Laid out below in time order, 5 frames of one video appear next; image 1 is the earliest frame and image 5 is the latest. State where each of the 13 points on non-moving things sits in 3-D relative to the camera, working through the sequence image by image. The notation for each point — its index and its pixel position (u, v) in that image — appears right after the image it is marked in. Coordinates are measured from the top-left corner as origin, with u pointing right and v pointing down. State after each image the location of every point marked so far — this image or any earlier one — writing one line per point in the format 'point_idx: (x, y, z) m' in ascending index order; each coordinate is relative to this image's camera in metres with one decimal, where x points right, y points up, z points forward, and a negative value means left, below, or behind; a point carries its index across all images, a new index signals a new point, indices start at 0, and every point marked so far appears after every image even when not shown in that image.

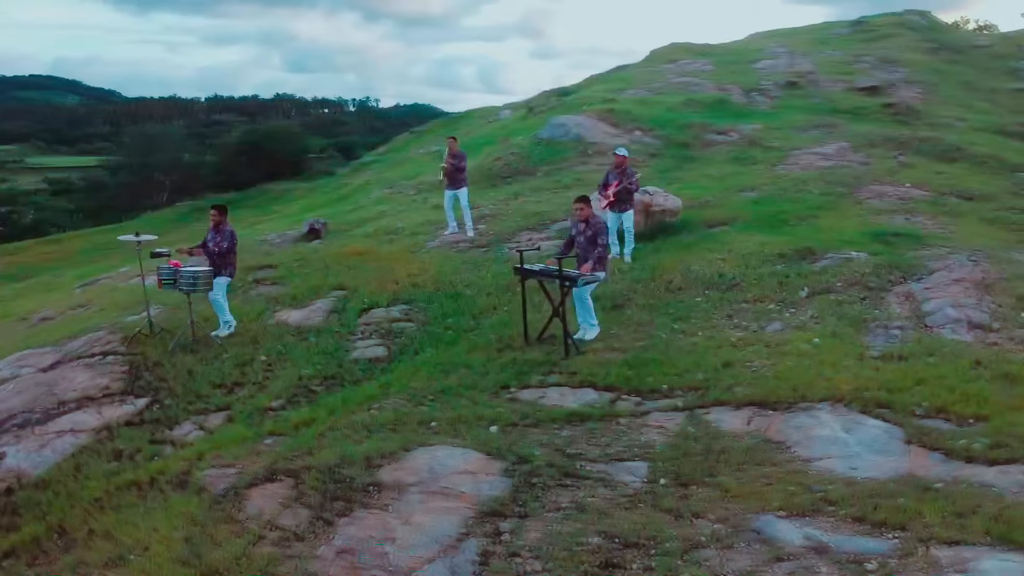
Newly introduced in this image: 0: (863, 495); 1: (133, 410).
0: (+2.7, -1.6, +6.2) m
1: (-4.0, -1.3, +8.4) m
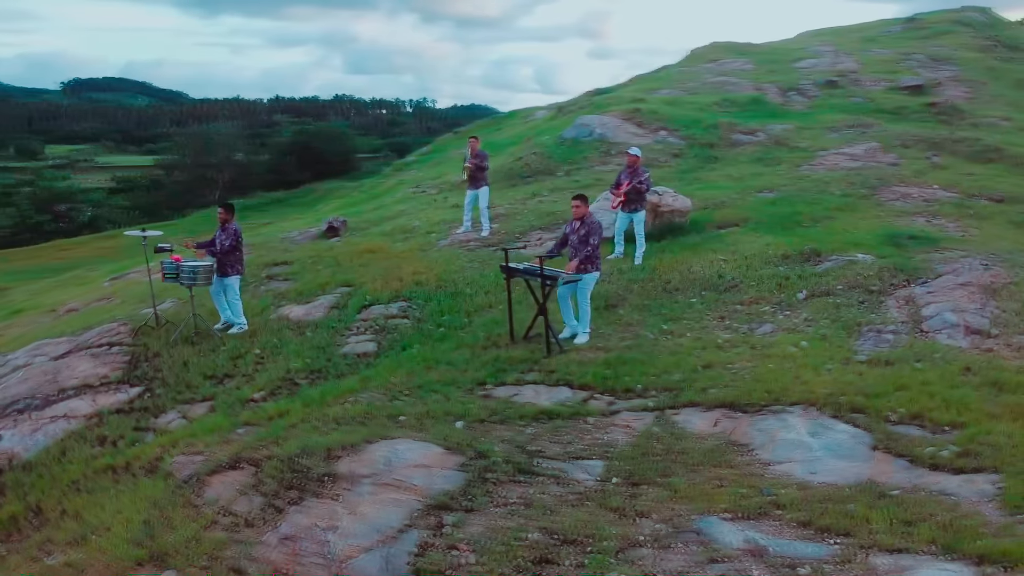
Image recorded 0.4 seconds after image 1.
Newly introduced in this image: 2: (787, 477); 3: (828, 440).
0: (+2.3, -1.6, +6.1) m
1: (-4.2, -1.2, +8.8) m
2: (+2.2, -1.5, +6.5) m
3: (+2.7, -1.3, +7.0) m
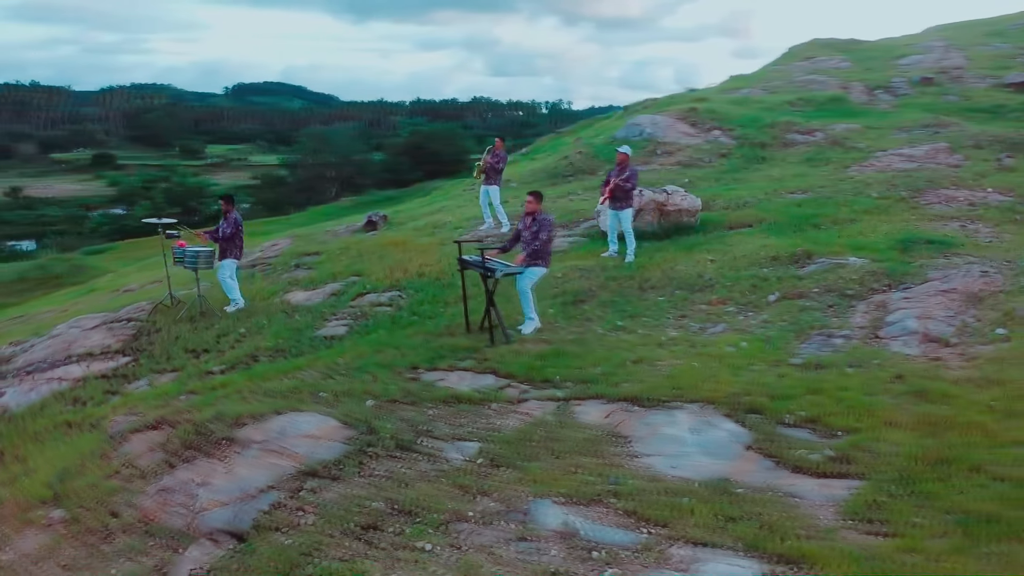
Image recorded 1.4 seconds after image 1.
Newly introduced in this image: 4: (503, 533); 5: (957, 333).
0: (+1.1, -1.6, +6.2) m
1: (-4.9, -1.0, +9.9) m
2: (+1.1, -1.5, +6.6) m
3: (+1.7, -1.3, +7.0) m
4: (-0.1, -1.8, +5.8) m
5: (+4.8, -0.5, +8.8) m
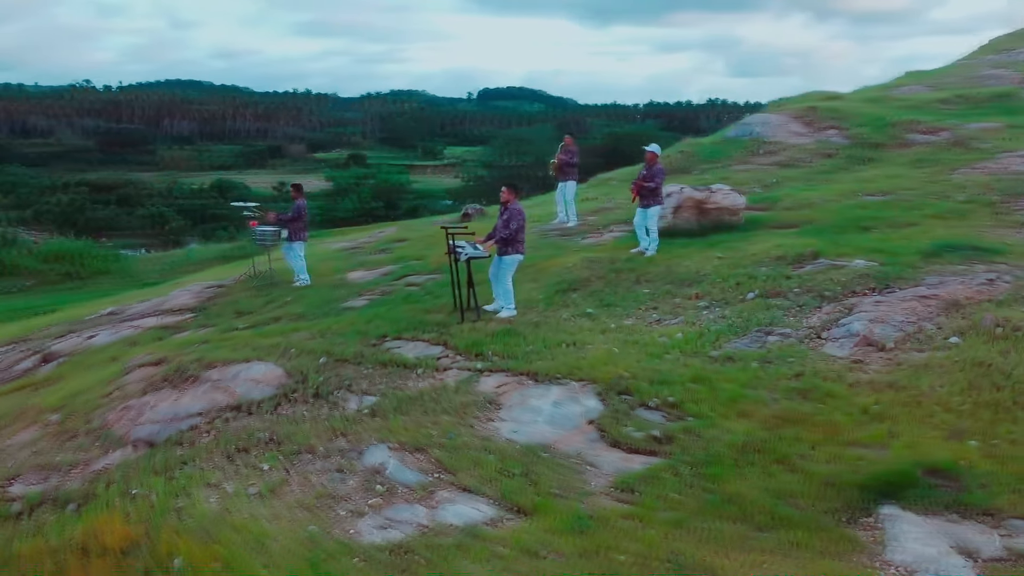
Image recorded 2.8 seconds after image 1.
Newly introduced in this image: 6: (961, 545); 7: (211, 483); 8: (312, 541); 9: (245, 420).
0: (-0.3, -1.4, +6.9) m
1: (-5.0, -0.5, +12.1) m
2: (-0.2, -1.3, +7.3) m
3: (+0.5, -1.1, +7.5) m
4: (-1.6, -1.5, +6.8) m
5: (+4.0, -0.5, +8.3) m
6: (+2.8, -1.6, +5.0) m
7: (-2.5, -1.6, +6.6) m
8: (-1.4, -1.7, +5.5) m
9: (-2.6, -1.3, +8.0) m
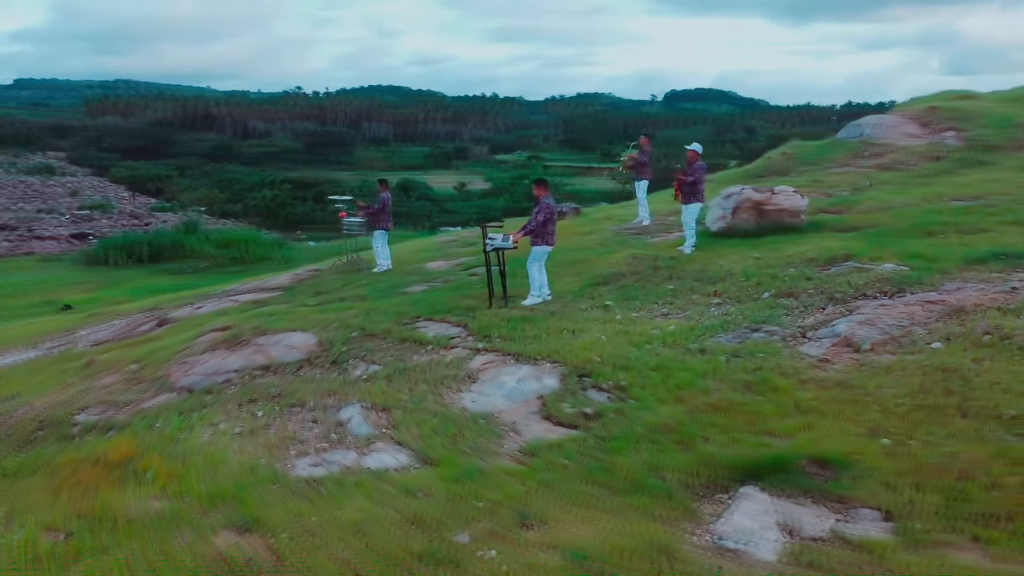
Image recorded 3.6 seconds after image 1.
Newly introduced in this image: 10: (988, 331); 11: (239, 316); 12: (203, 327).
0: (-0.8, -1.2, +7.8) m
1: (-4.2, -0.2, +13.9) m
2: (-0.6, -1.1, +8.1) m
3: (+0.1, -1.0, +8.2) m
4: (-2.0, -1.3, +8.0) m
5: (+3.8, -0.5, +8.2) m
6: (+1.8, -1.5, +5.2) m
7: (-3.0, -1.3, +8.0) m
8: (-2.1, -1.5, +6.7) m
9: (-2.8, -1.0, +9.3) m
10: (+4.7, -0.4, +8.0) m
11: (-4.2, -0.4, +12.3) m
12: (-4.6, -0.6, +11.9) m
